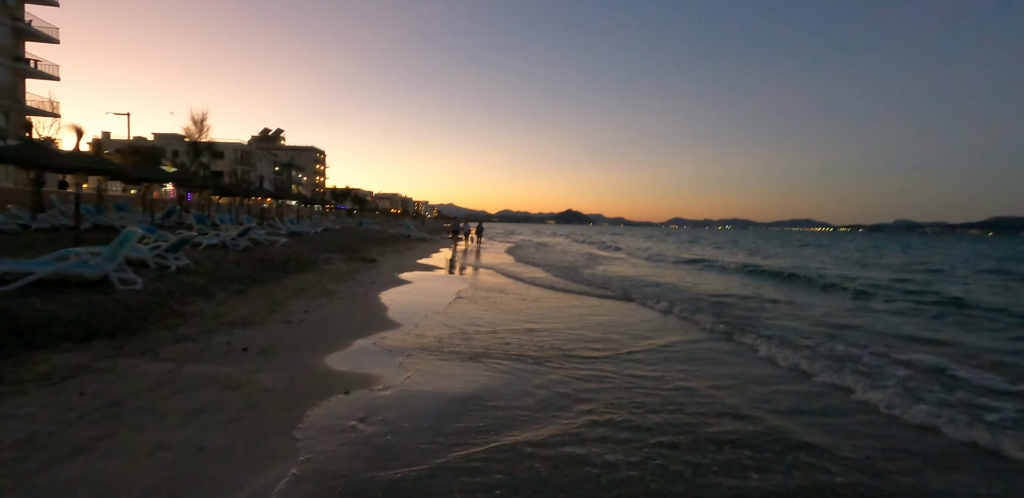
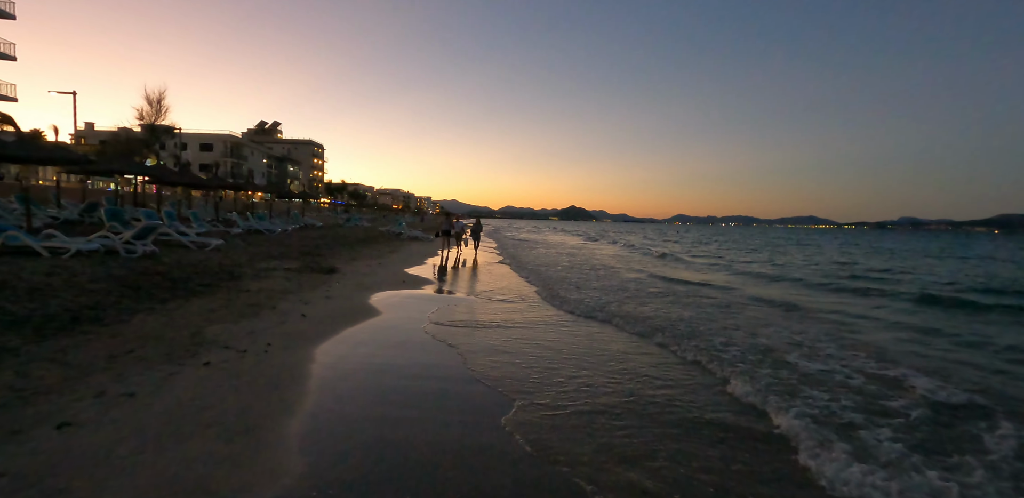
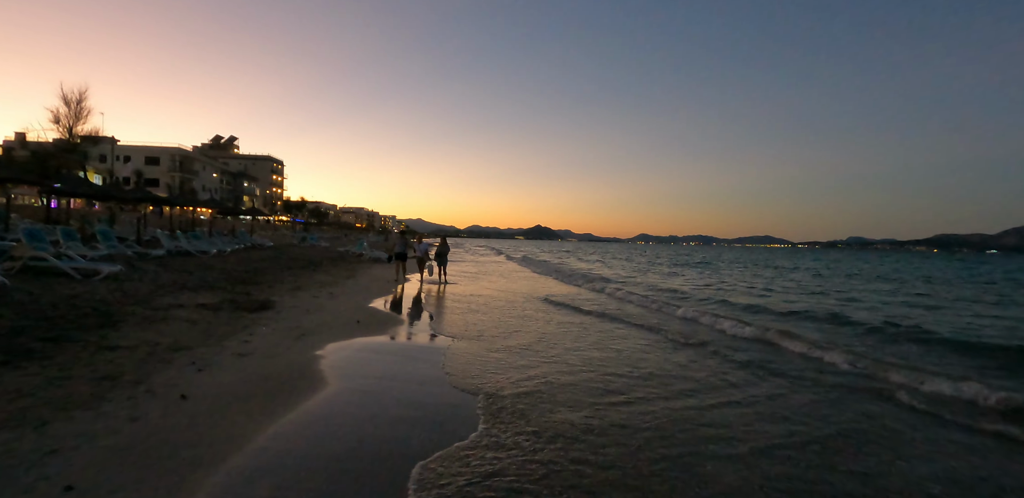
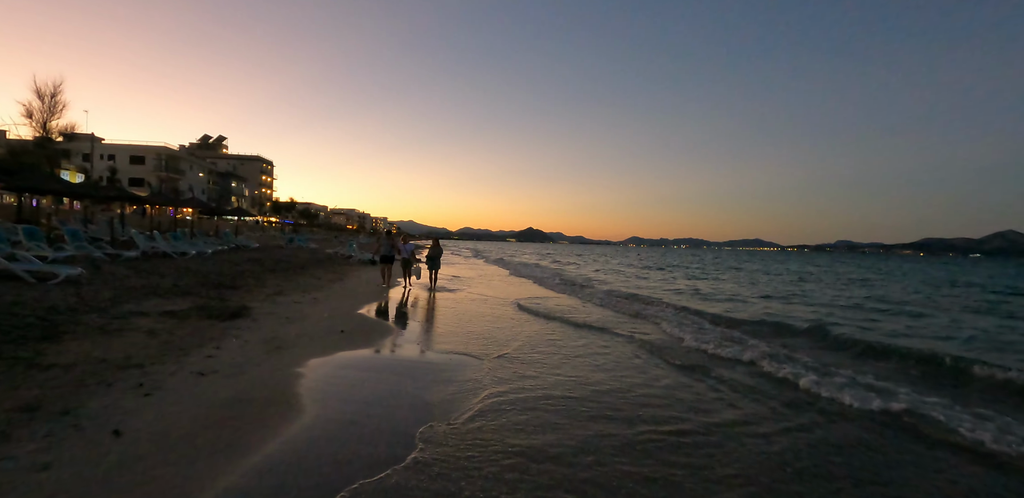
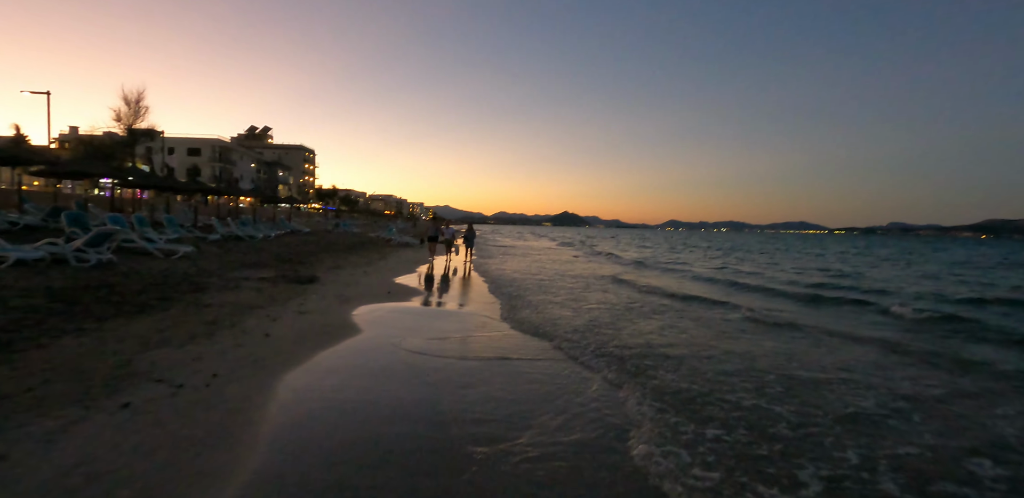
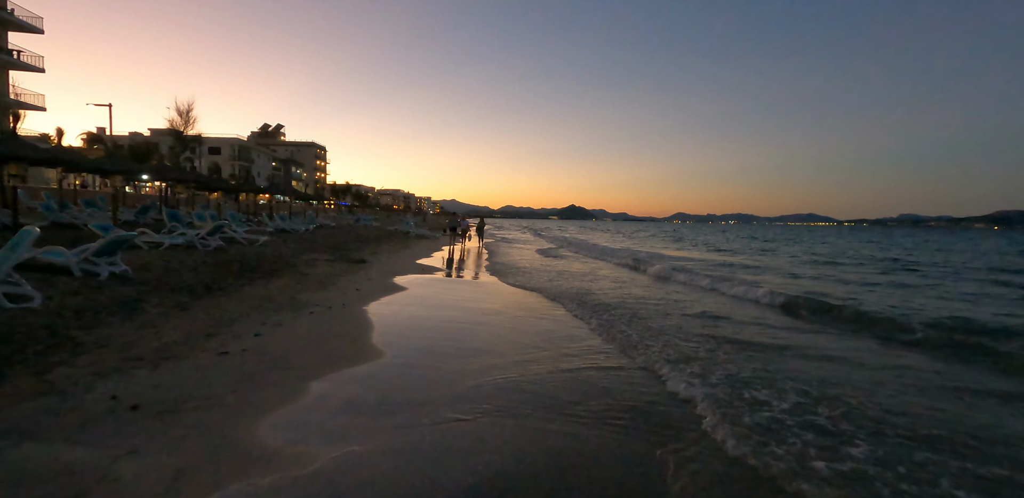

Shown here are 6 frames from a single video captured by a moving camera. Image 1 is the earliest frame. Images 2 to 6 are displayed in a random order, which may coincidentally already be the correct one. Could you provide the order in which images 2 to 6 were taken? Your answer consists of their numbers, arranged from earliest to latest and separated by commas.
6, 2, 5, 3, 4
